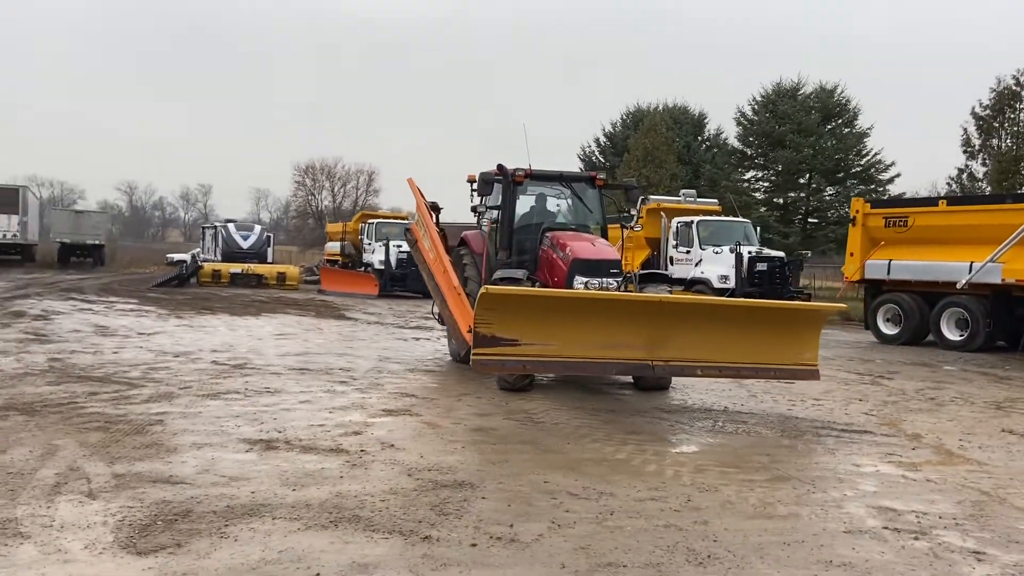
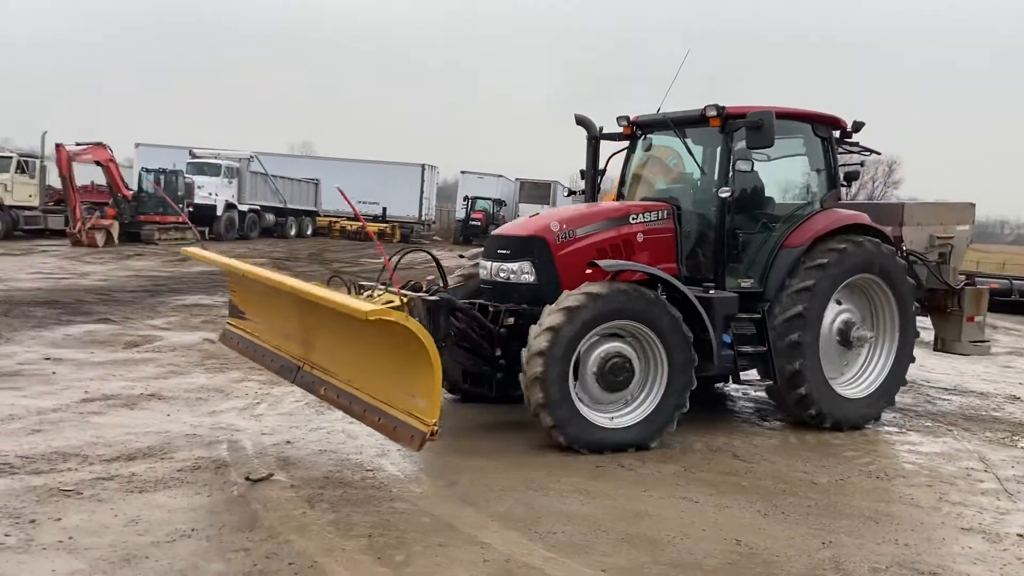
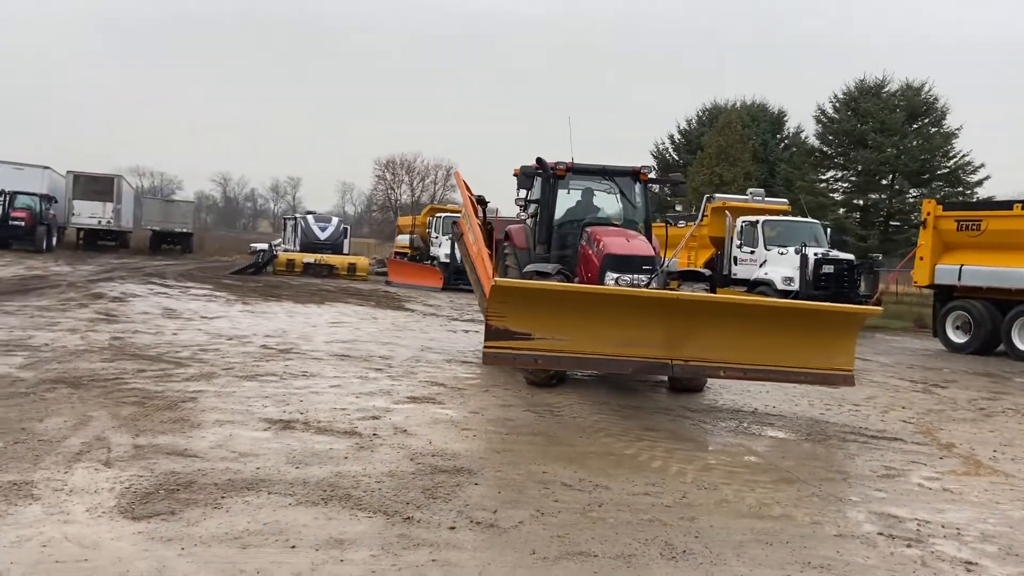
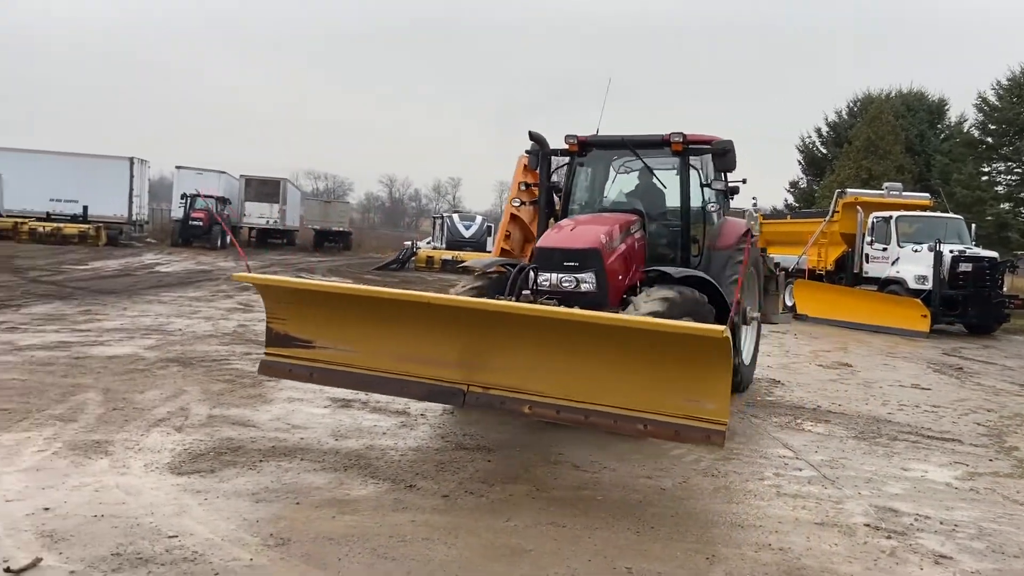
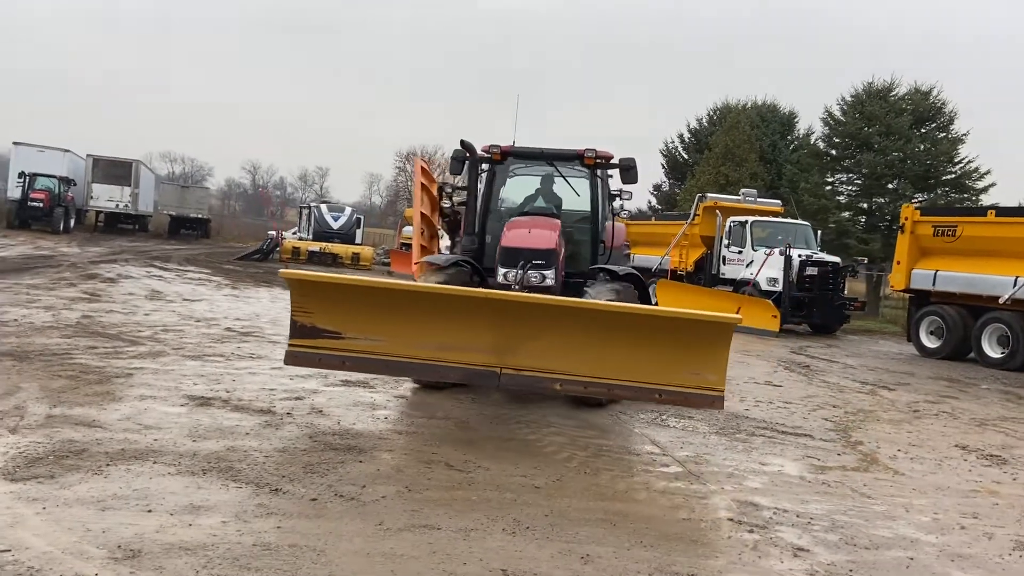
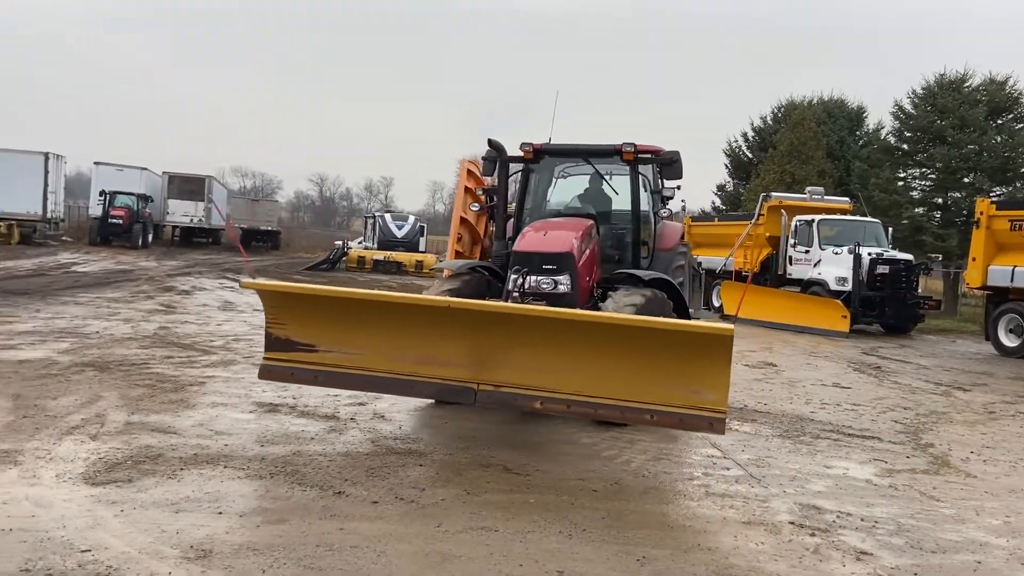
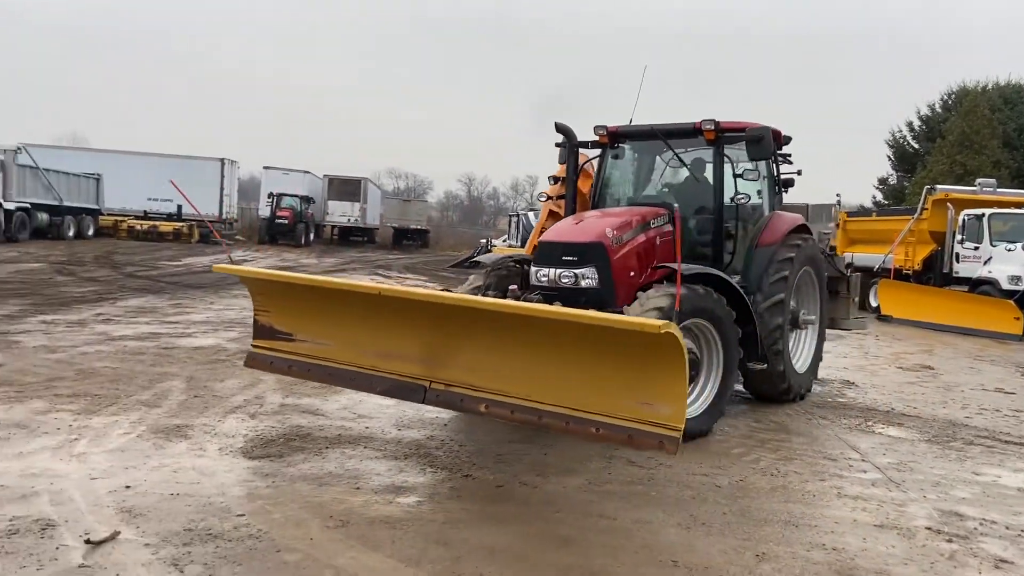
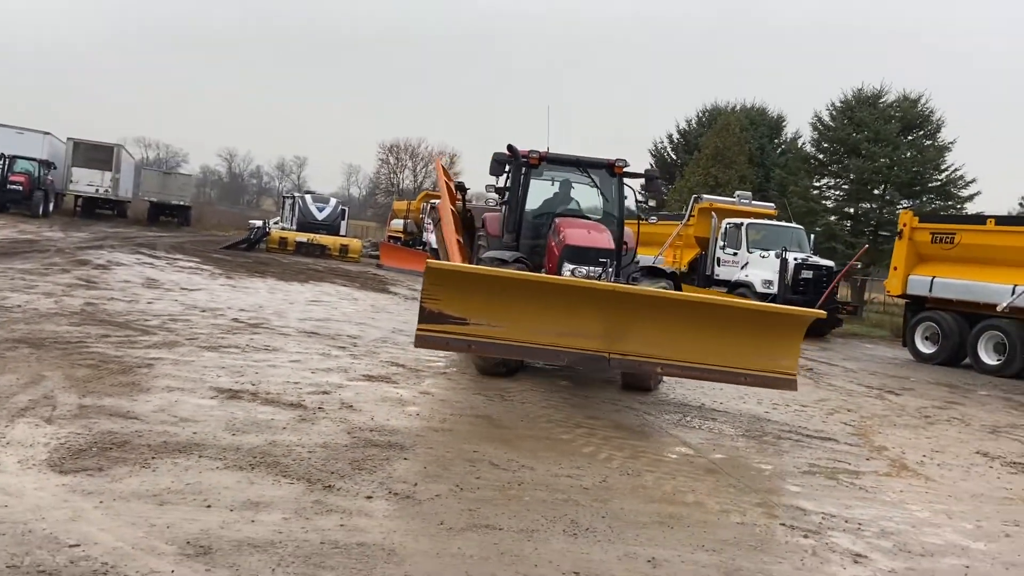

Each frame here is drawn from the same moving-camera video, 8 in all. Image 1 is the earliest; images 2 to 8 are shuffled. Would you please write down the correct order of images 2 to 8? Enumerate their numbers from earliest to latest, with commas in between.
3, 8, 5, 6, 4, 7, 2
